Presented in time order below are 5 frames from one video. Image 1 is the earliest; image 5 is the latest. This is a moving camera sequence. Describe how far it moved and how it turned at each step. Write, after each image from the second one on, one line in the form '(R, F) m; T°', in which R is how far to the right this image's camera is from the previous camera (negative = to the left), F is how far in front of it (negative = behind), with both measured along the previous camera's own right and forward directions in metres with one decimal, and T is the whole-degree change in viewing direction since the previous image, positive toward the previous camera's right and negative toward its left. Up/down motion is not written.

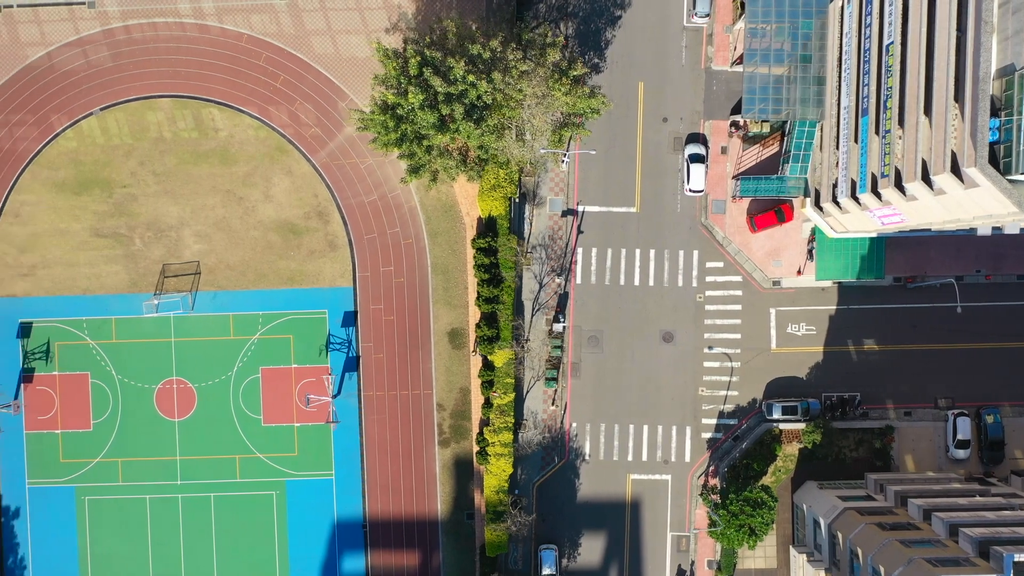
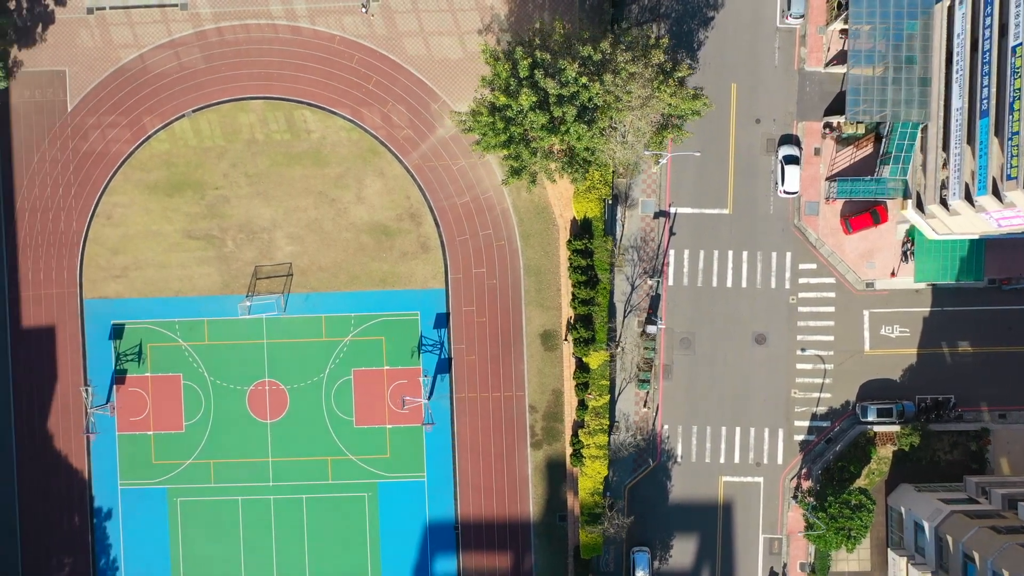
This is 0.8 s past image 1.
(-4.4, 0.0) m; 0°
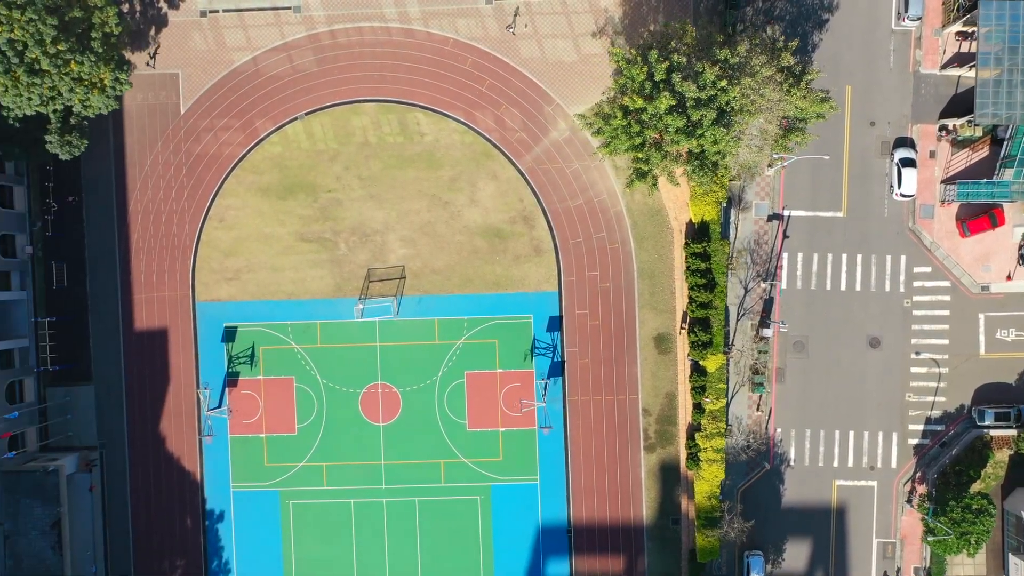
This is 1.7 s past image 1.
(-5.4, 0.0) m; 0°
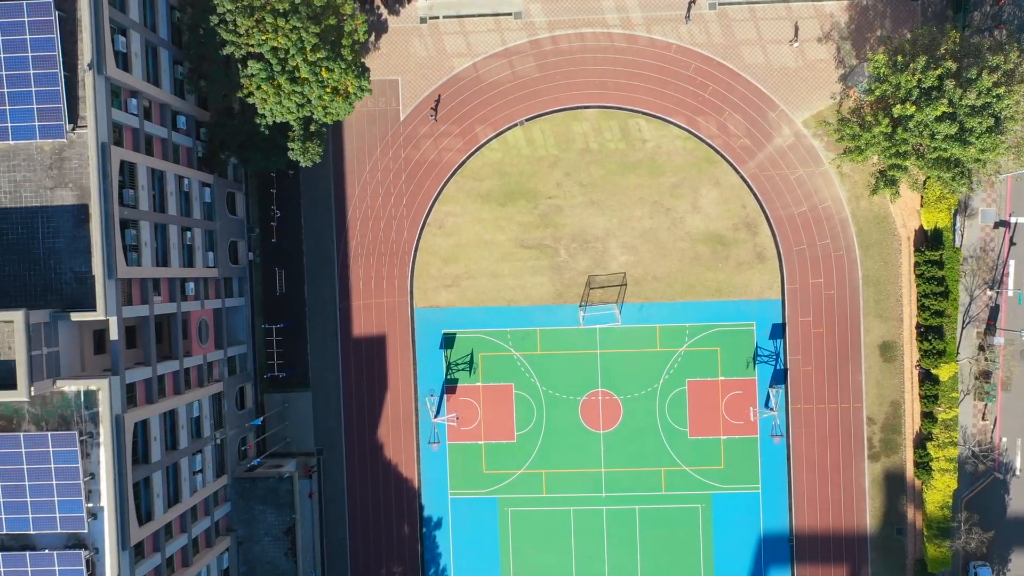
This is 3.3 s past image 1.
(-10.5, +0.1) m; -1°
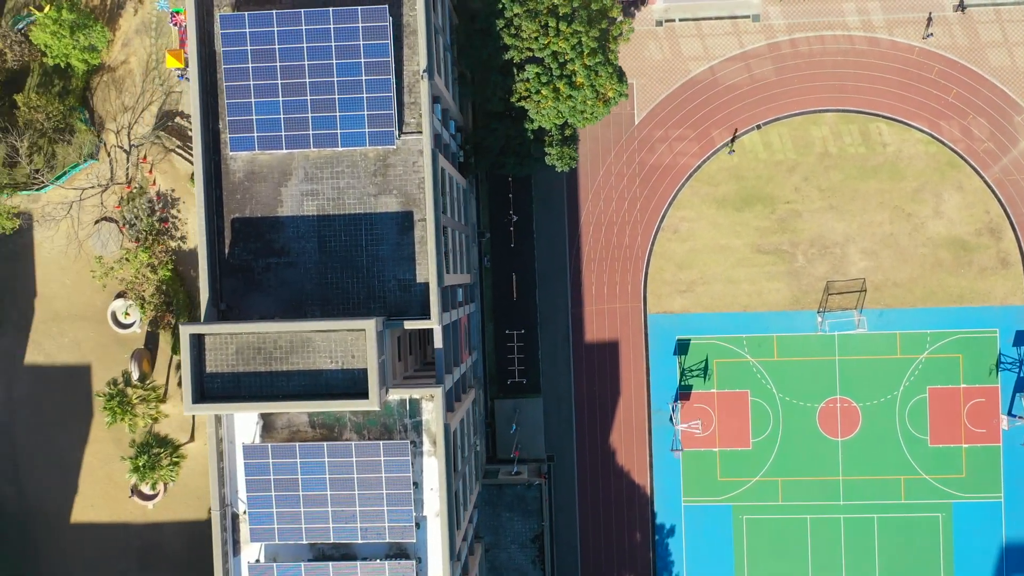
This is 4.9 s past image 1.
(-11.2, +0.2) m; -1°
